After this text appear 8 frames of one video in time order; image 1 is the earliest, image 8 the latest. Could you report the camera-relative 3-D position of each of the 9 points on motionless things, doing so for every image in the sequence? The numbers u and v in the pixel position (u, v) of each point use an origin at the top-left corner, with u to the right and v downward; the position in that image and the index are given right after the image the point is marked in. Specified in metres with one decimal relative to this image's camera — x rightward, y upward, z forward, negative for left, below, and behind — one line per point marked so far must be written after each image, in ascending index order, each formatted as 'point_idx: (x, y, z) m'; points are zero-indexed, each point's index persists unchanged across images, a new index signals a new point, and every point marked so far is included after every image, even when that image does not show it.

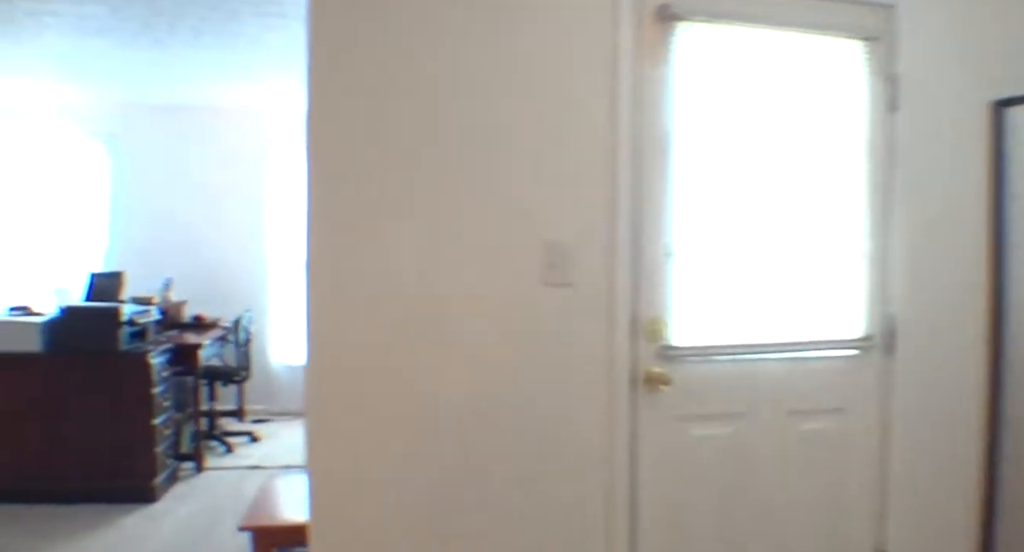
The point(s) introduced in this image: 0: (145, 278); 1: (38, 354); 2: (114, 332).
0: (-3.2, -0.1, +5.9) m
1: (-2.7, -0.4, +3.8) m
2: (-2.3, -0.3, +3.8) m
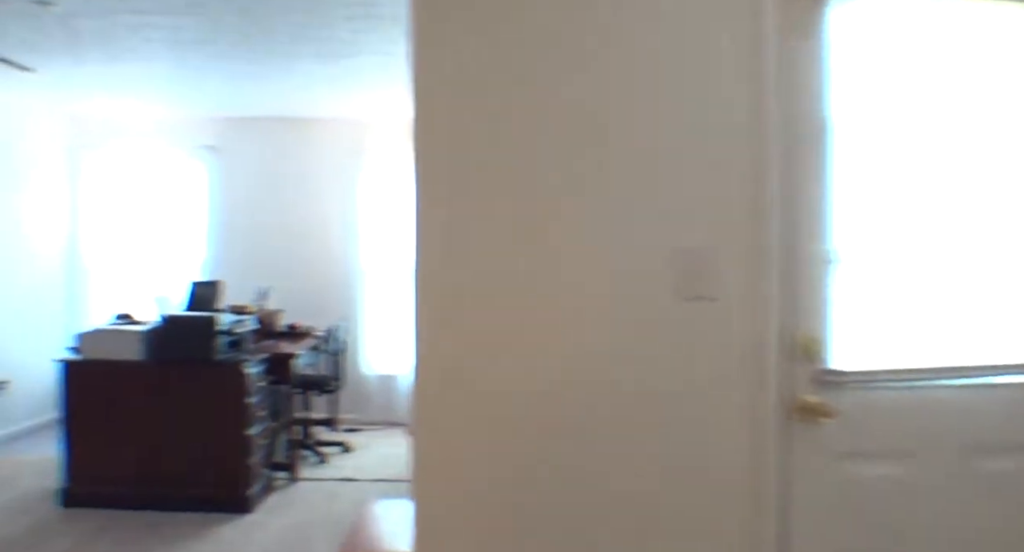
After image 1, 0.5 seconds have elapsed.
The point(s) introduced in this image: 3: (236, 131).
0: (-2.4, -0.1, +6.0) m
1: (-2.1, -0.5, +3.8) m
2: (-1.7, -0.4, +3.8) m
3: (-2.4, +1.2, +5.9) m
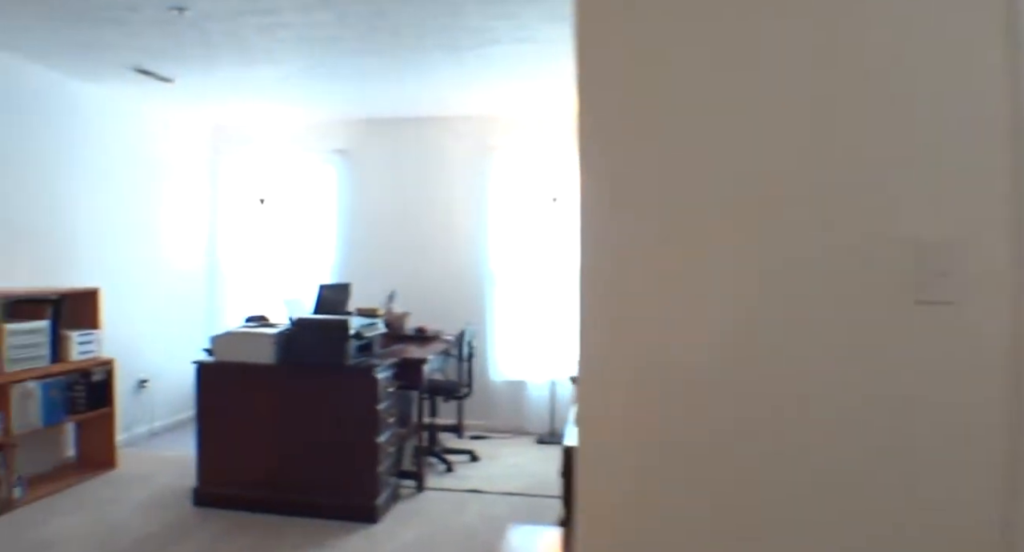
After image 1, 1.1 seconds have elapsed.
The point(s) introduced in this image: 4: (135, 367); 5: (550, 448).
0: (-1.2, -0.2, +5.9) m
1: (-1.3, -0.5, +3.7) m
2: (-0.9, -0.4, +3.6) m
3: (-1.3, +1.2, +5.9) m
4: (-2.6, -0.6, +4.7) m
5: (+0.3, -1.4, +5.5) m
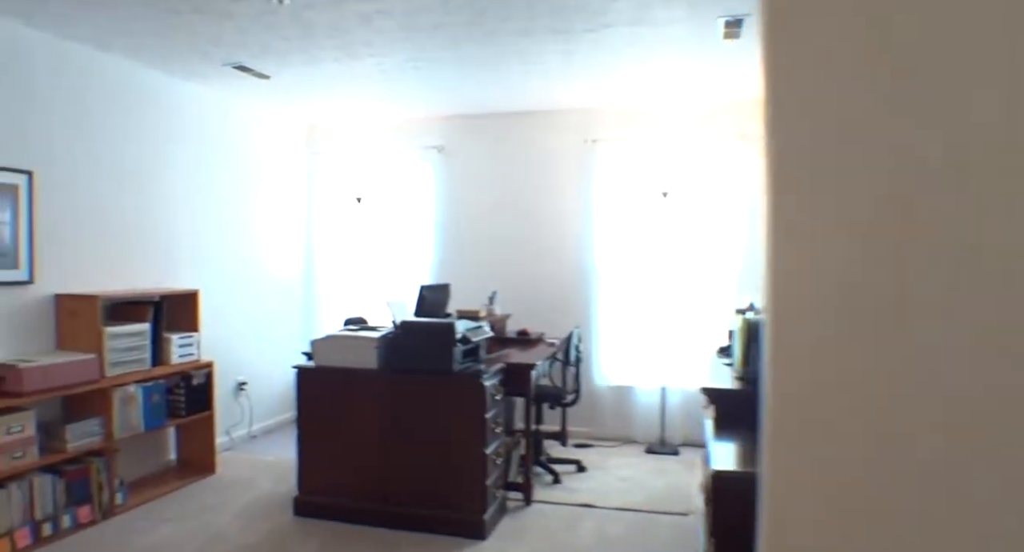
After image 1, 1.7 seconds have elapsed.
0: (-0.3, -0.1, +5.6) m
1: (-0.7, -0.5, +3.4) m
2: (-0.3, -0.4, +3.3) m
3: (-0.4, +1.2, +5.6) m
4: (-1.9, -0.6, +4.6) m
5: (+1.1, -1.4, +5.0) m
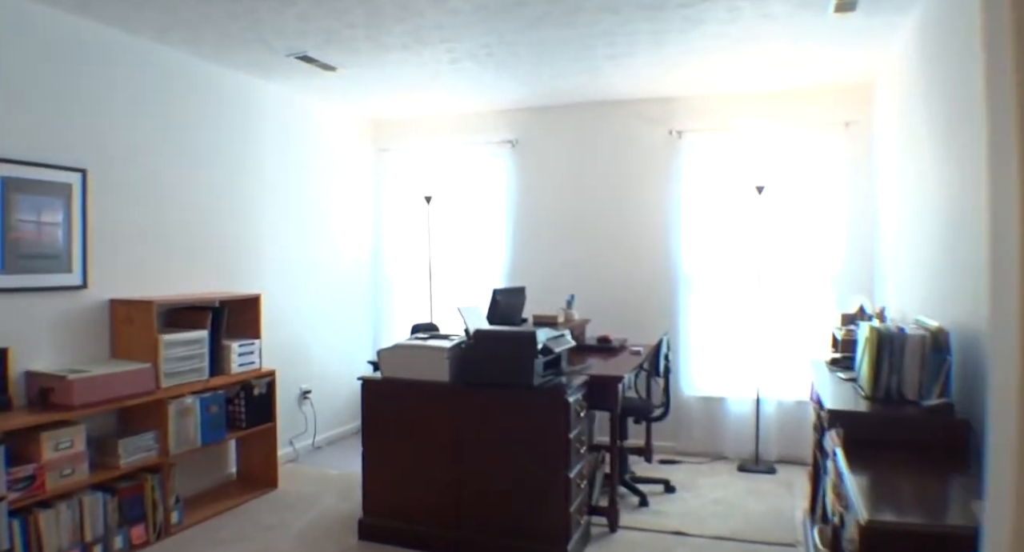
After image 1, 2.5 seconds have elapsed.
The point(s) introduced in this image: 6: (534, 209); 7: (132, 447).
0: (+0.3, -0.2, +5.2) m
1: (-0.3, -0.5, +3.1) m
2: (+0.1, -0.4, +3.0) m
3: (+0.2, +1.2, +5.2) m
4: (-1.4, -0.7, +4.4) m
5: (+1.7, -1.4, +4.5) m
6: (+0.2, +0.5, +5.3) m
7: (-1.6, -0.7, +2.8) m
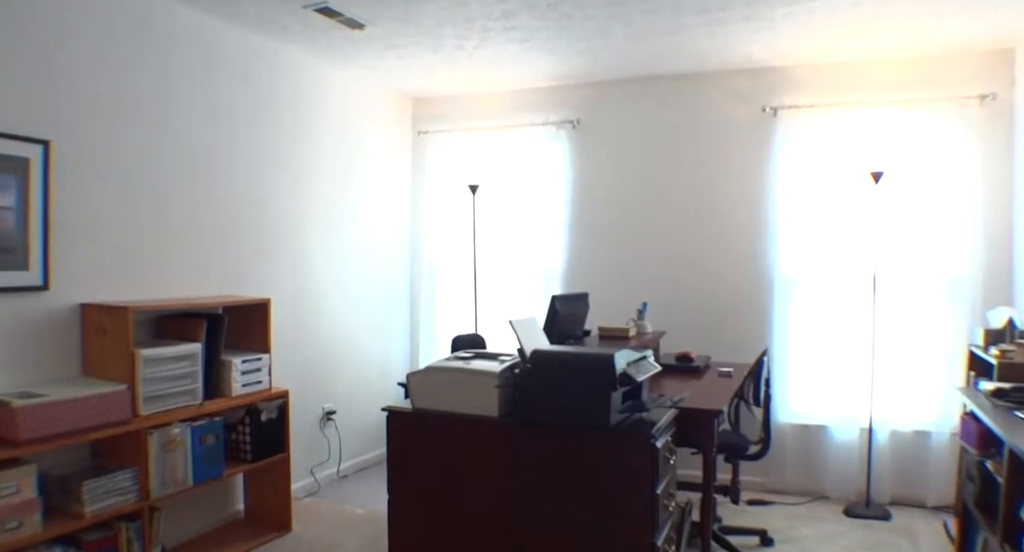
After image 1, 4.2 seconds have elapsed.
0: (+0.7, -0.2, +4.5) m
1: (-0.1, -0.5, +2.4) m
2: (+0.3, -0.4, +2.2) m
3: (+0.6, +1.2, +4.5) m
4: (-1.1, -0.7, +3.8) m
5: (+2.0, -1.4, +3.7) m
6: (+0.6, +0.5, +4.5) m
7: (-1.4, -0.7, +2.2) m
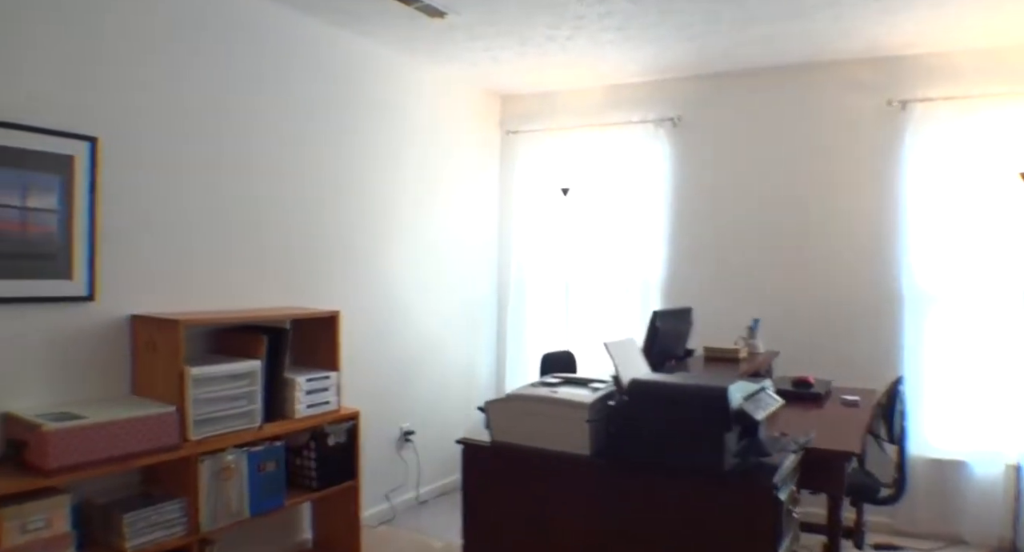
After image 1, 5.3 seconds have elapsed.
0: (+1.2, -0.3, +4.0) m
1: (+0.2, -0.6, +2.1) m
2: (+0.5, -0.4, +1.8) m
3: (+1.2, +1.1, +4.1) m
4: (-0.6, -0.7, +3.5) m
5: (+2.4, -1.5, +3.0) m
6: (+1.2, +0.4, +4.1) m
7: (-1.1, -0.7, +2.0) m
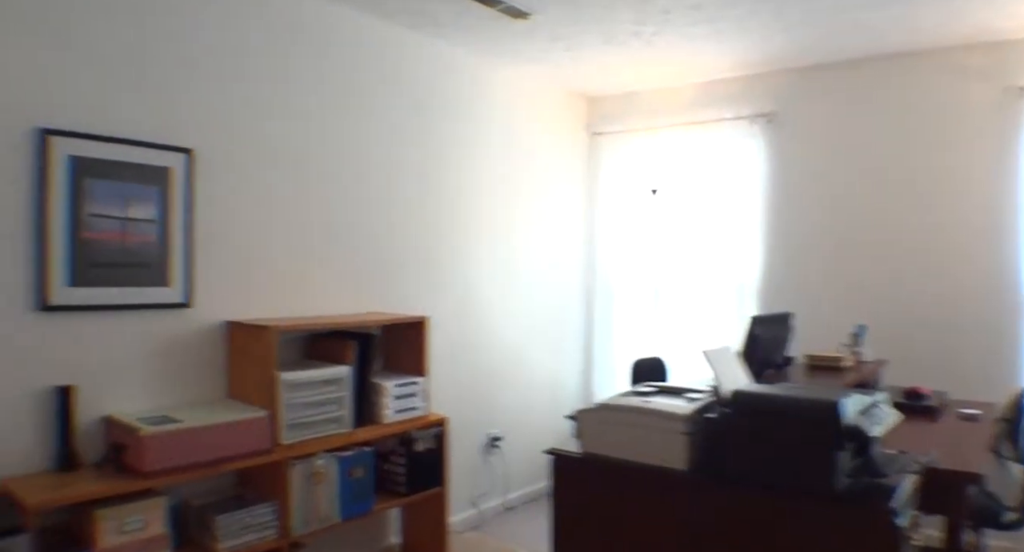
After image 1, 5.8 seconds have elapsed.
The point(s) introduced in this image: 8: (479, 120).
0: (+1.7, -0.3, +3.7) m
1: (+0.5, -0.6, +1.9) m
2: (+0.8, -0.4, +1.6) m
3: (+1.7, +1.1, +3.8) m
4: (-0.1, -0.7, +3.5) m
5: (+2.8, -1.5, +2.6) m
6: (+1.7, +0.4, +3.8) m
7: (-0.8, -0.8, +2.0) m
8: (-0.1, +0.8, +3.5) m
